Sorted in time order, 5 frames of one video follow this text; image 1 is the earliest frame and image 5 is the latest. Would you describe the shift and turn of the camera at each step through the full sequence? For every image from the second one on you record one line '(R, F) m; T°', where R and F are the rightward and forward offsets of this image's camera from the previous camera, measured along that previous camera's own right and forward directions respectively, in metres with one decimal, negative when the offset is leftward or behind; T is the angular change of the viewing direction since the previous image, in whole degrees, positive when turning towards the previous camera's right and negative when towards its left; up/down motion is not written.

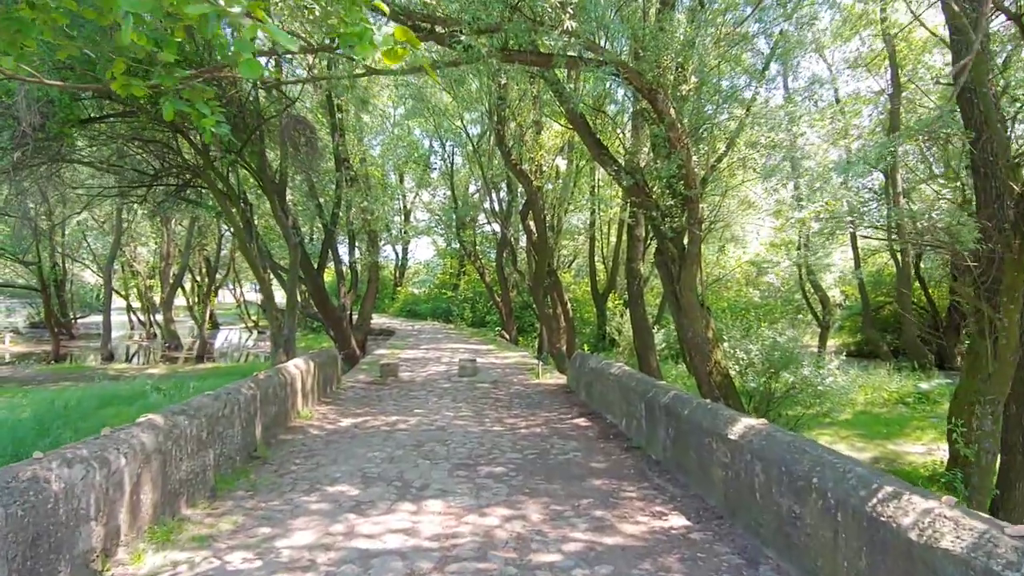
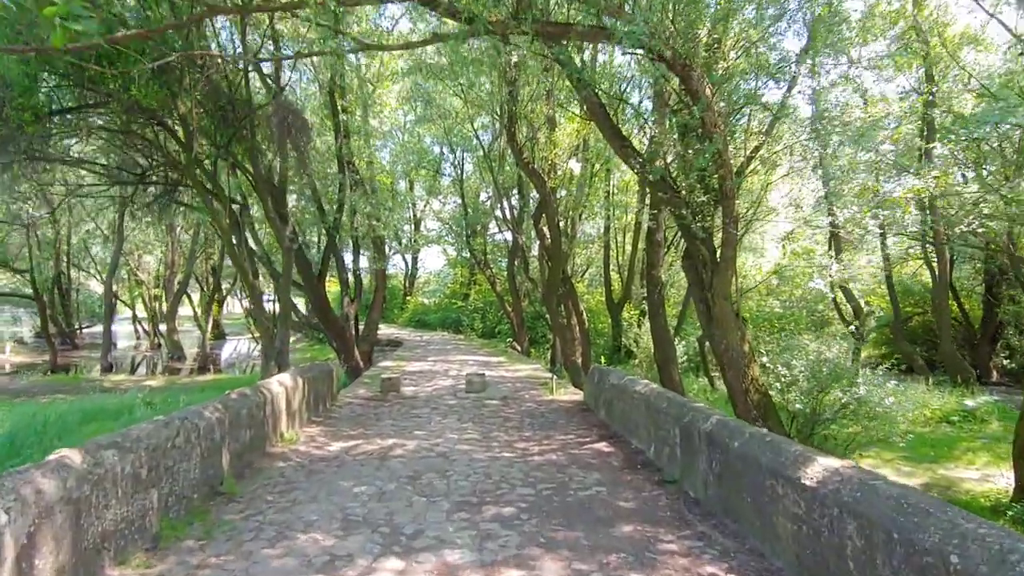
(0.0, +1.0) m; -1°
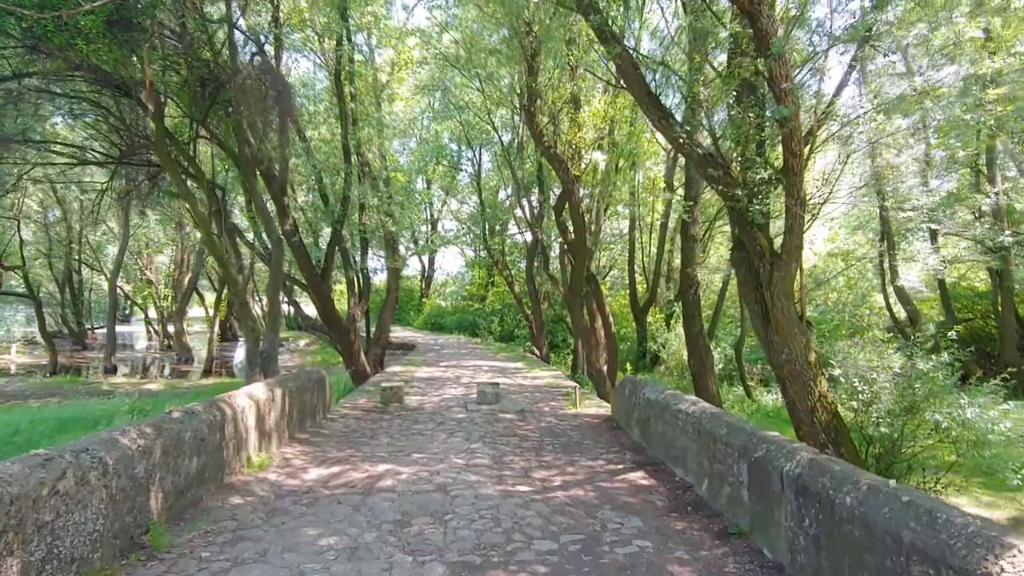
(0.0, +1.4) m; -2°
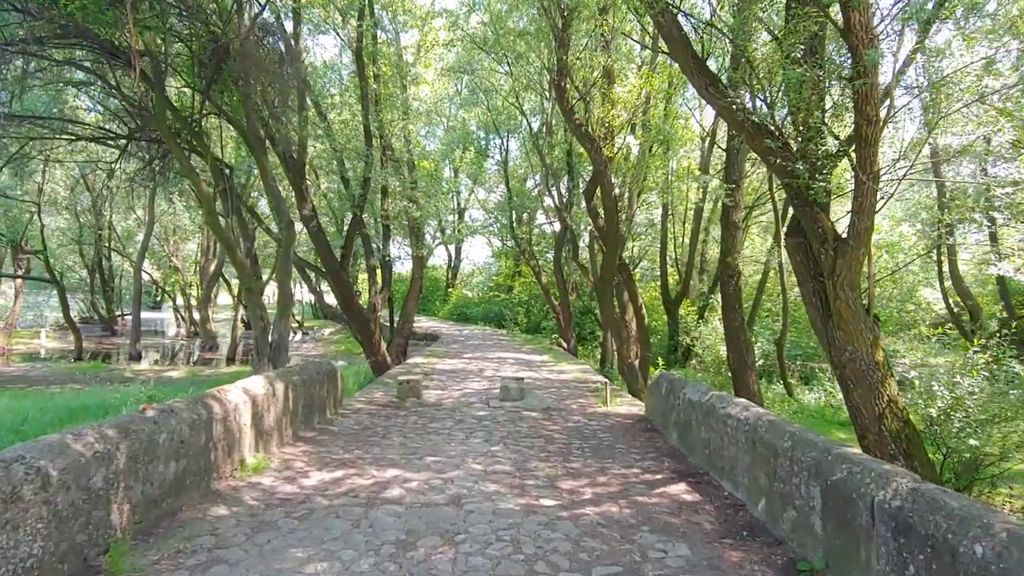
(0.0, +0.7) m; -2°
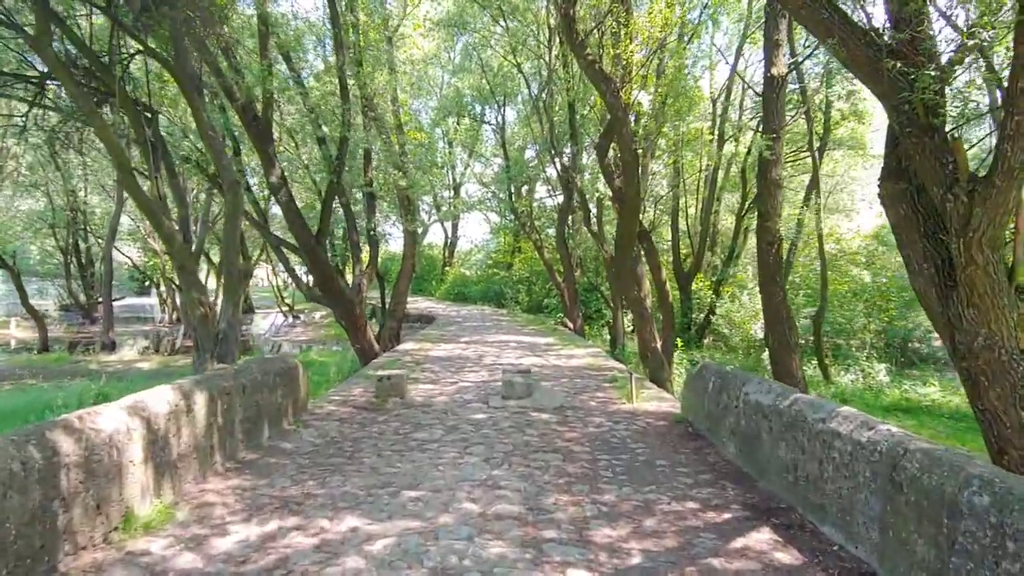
(0.0, +1.8) m; 0°
